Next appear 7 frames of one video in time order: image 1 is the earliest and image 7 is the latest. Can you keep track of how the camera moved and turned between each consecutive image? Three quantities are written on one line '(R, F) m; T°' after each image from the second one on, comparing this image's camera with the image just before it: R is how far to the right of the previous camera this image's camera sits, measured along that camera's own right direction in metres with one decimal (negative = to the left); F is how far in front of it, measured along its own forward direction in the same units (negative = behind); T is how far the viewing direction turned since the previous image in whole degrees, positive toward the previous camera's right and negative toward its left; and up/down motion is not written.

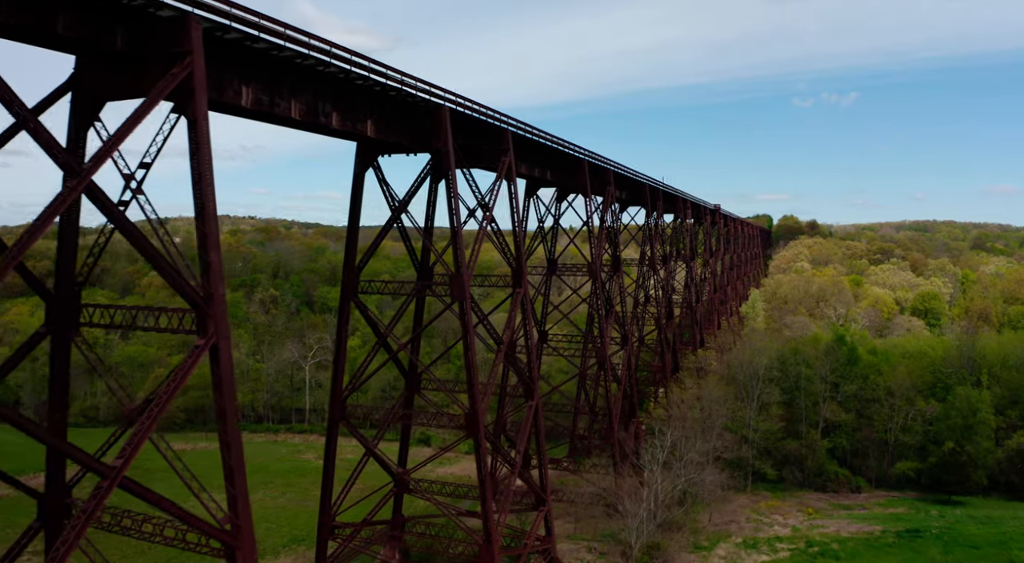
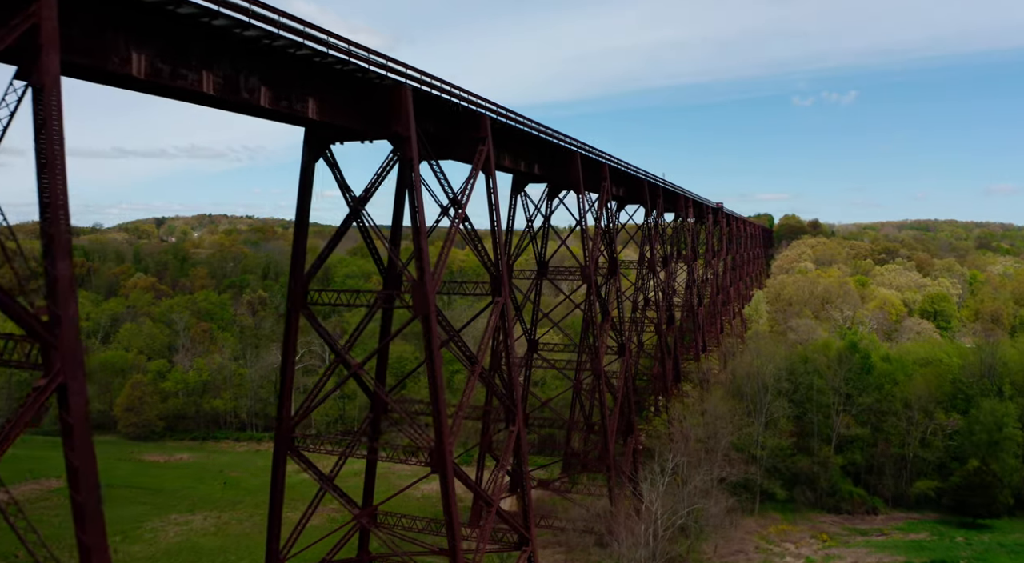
(+0.4, +1.8) m; 0°
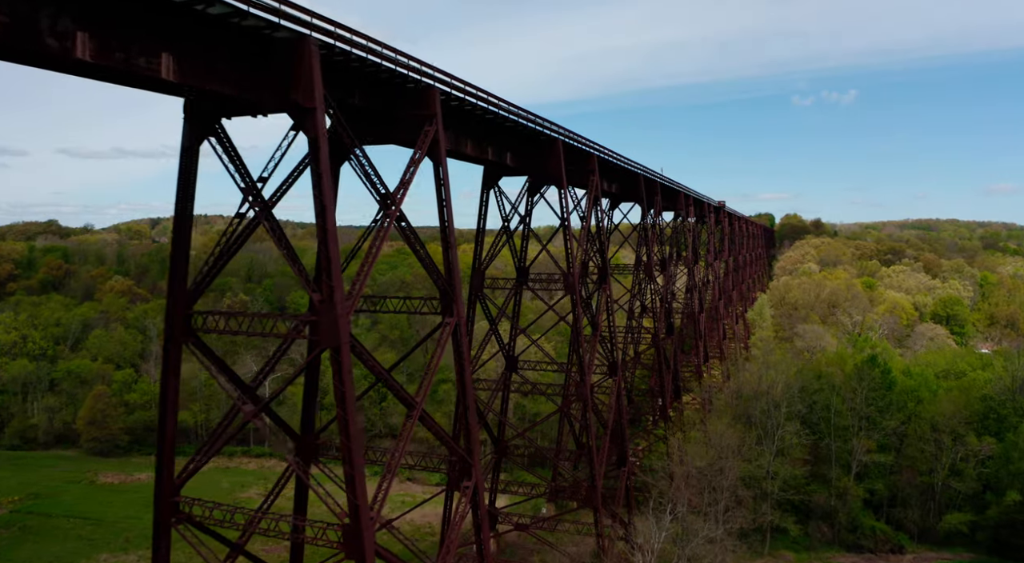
(+0.6, +2.5) m; 0°
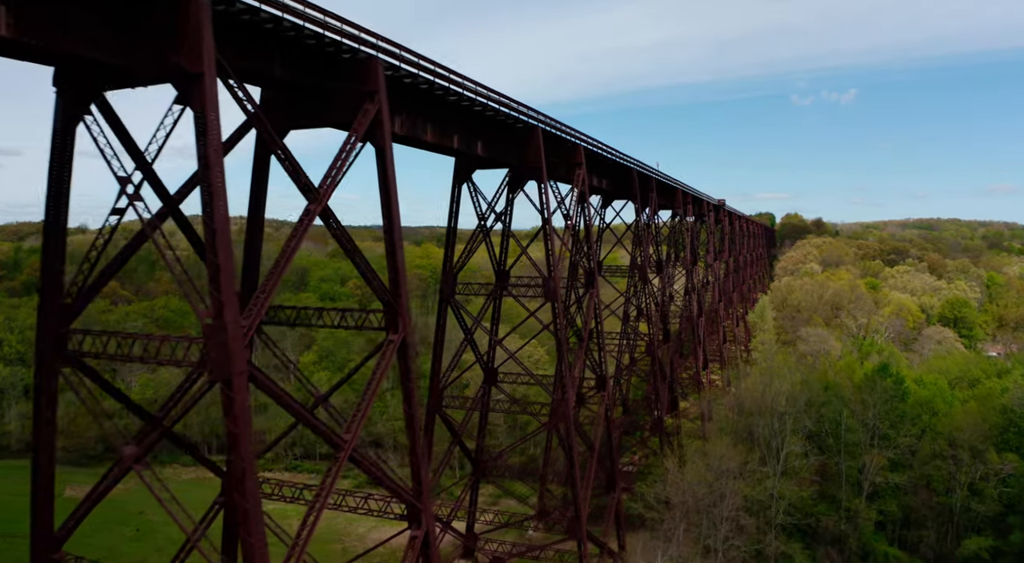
(+0.5, +1.6) m; 0°
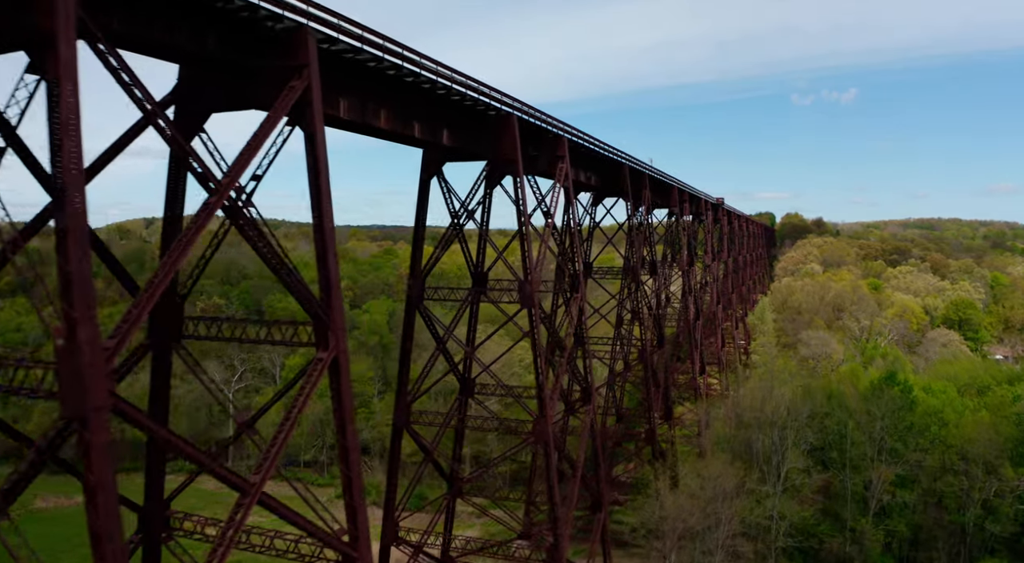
(+0.5, +1.2) m; 0°
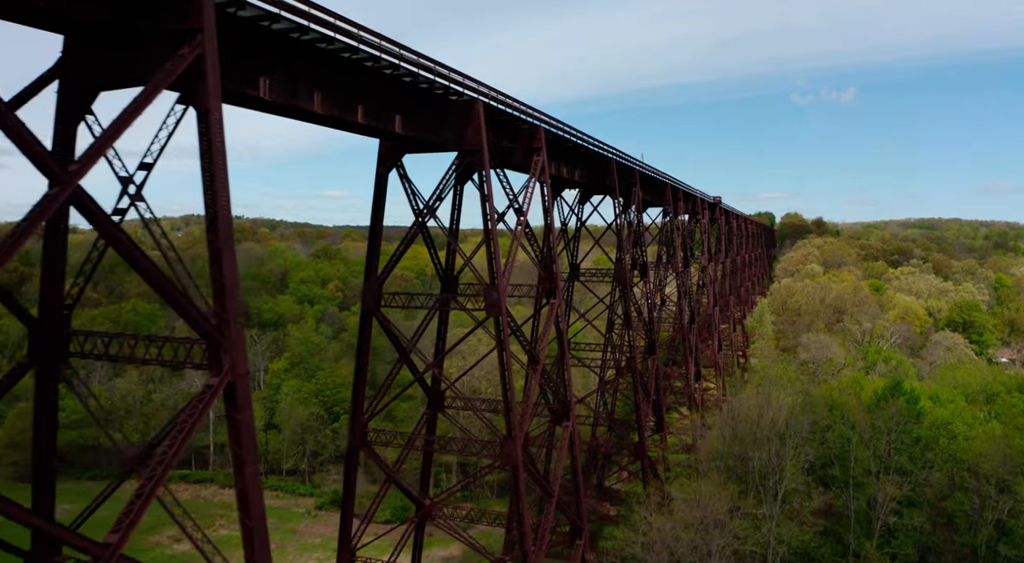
(+0.5, +1.2) m; 0°
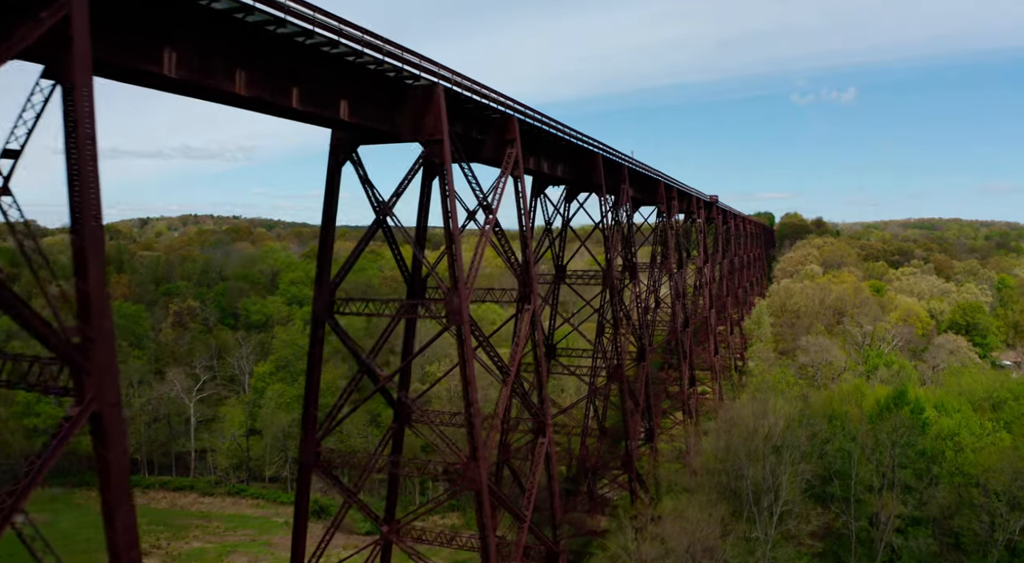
(+0.5, +1.0) m; 0°
